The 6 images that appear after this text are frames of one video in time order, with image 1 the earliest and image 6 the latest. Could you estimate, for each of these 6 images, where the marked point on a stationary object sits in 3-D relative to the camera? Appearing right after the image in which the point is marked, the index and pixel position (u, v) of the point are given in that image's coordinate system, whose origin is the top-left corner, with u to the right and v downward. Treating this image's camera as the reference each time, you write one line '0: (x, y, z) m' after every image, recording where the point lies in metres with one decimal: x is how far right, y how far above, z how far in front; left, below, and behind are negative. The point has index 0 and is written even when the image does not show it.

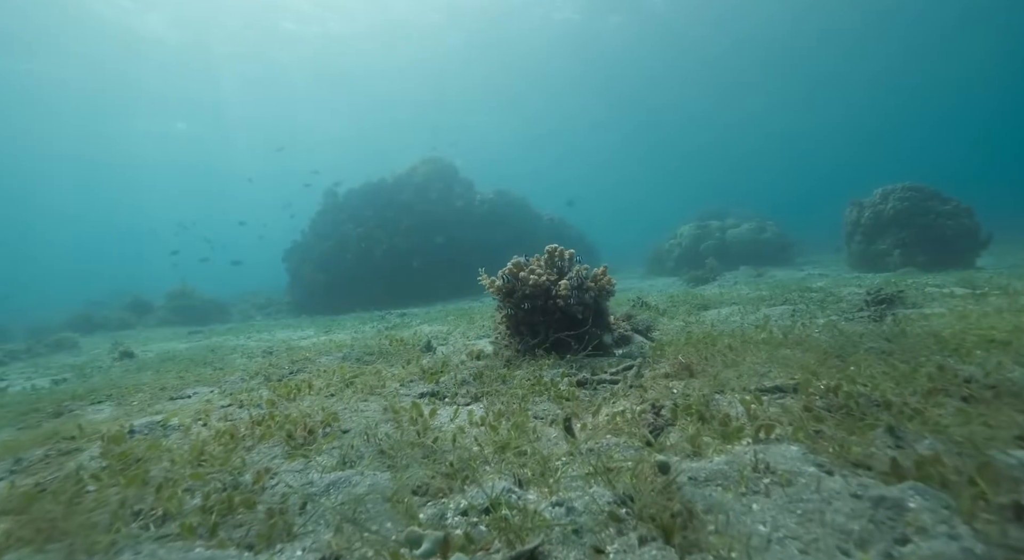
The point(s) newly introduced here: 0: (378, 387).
0: (-1.3, -1.0, +5.0) m
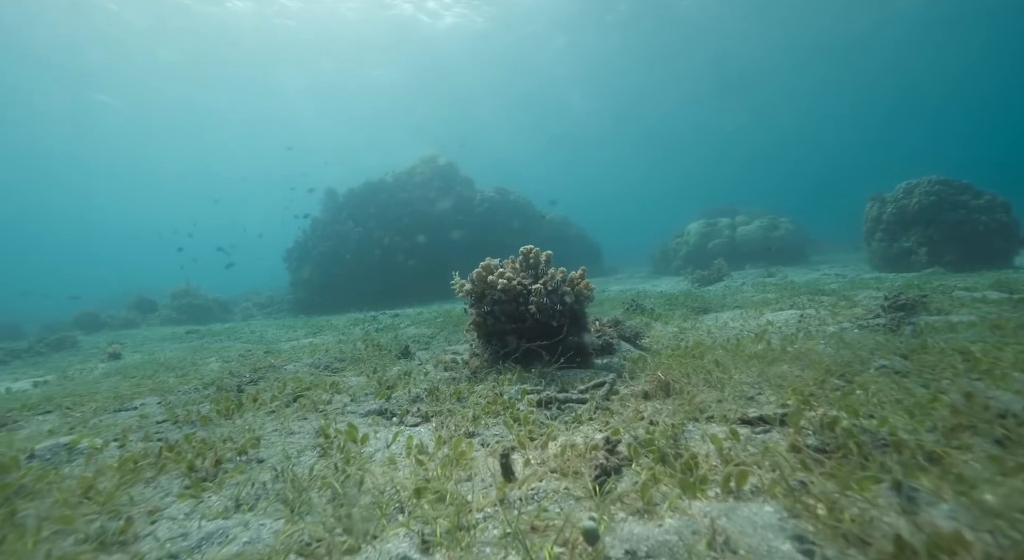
0: (-1.7, -1.1, +4.5) m
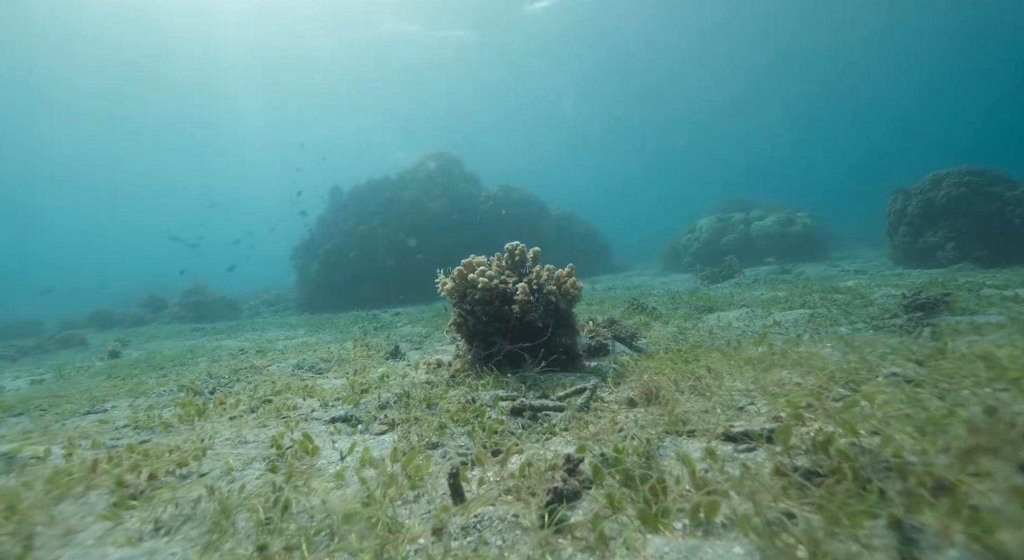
0: (-1.9, -1.1, +4.3) m
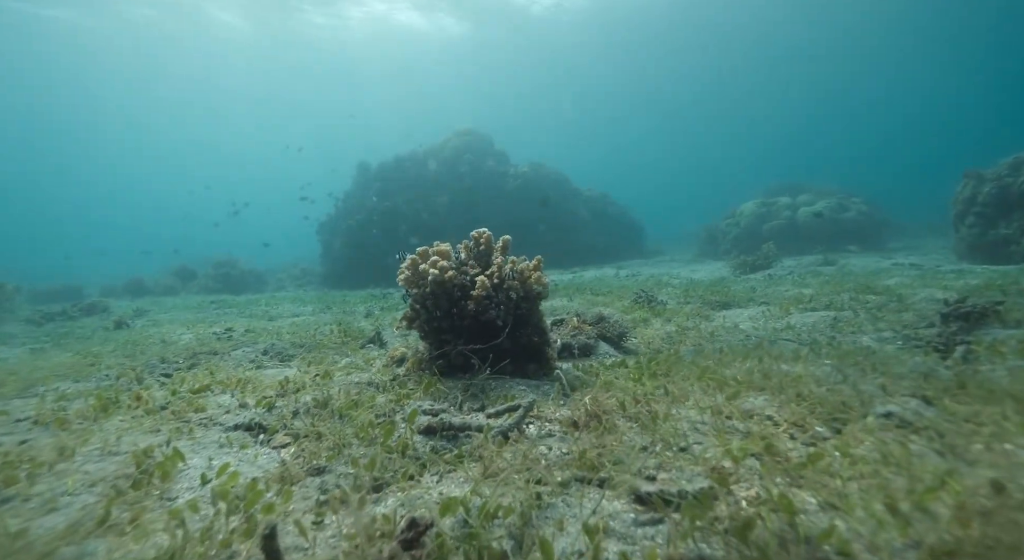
0: (-2.4, -1.0, +3.9) m
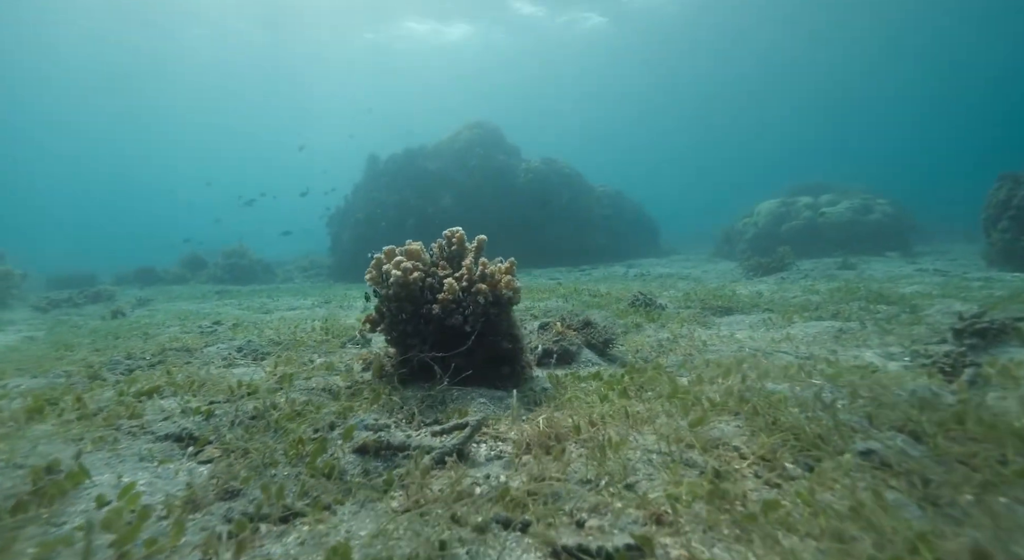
0: (-2.7, -1.0, +3.7) m
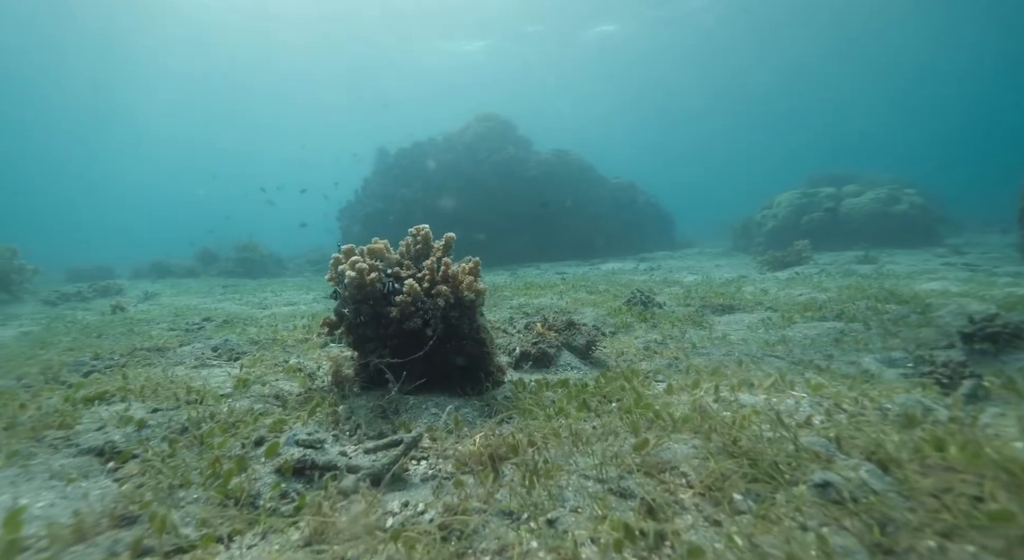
0: (-3.0, -1.0, +3.6) m
